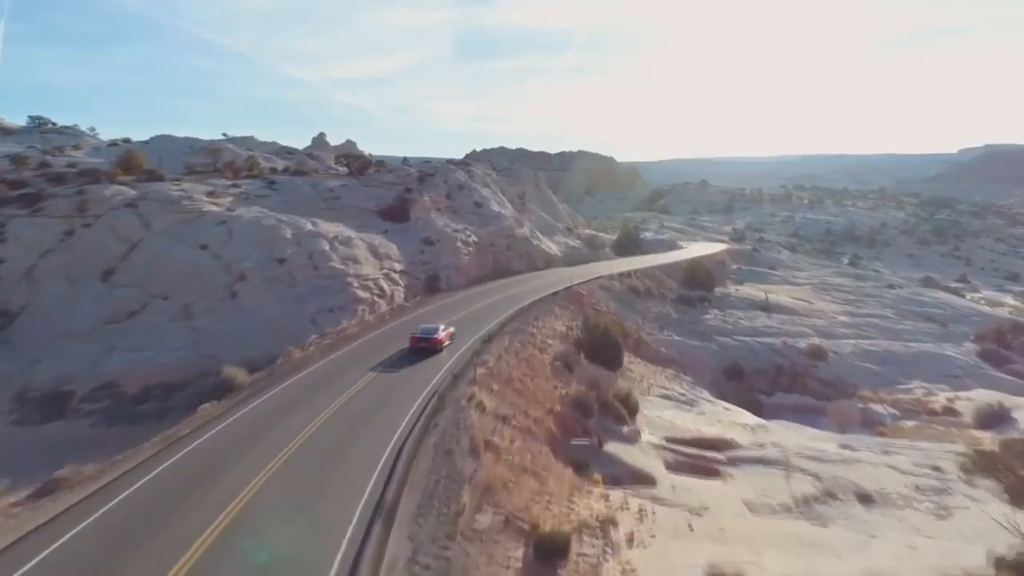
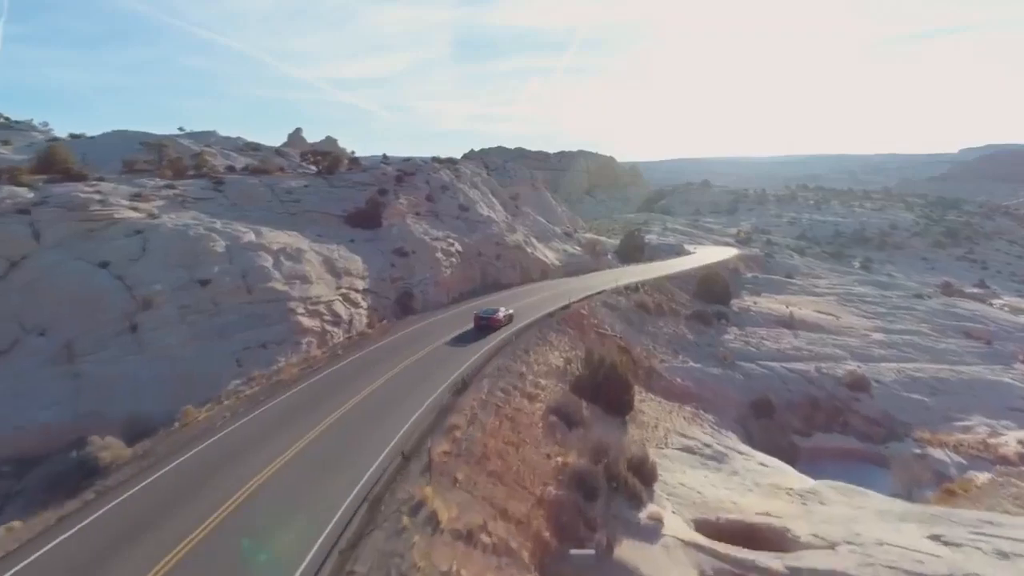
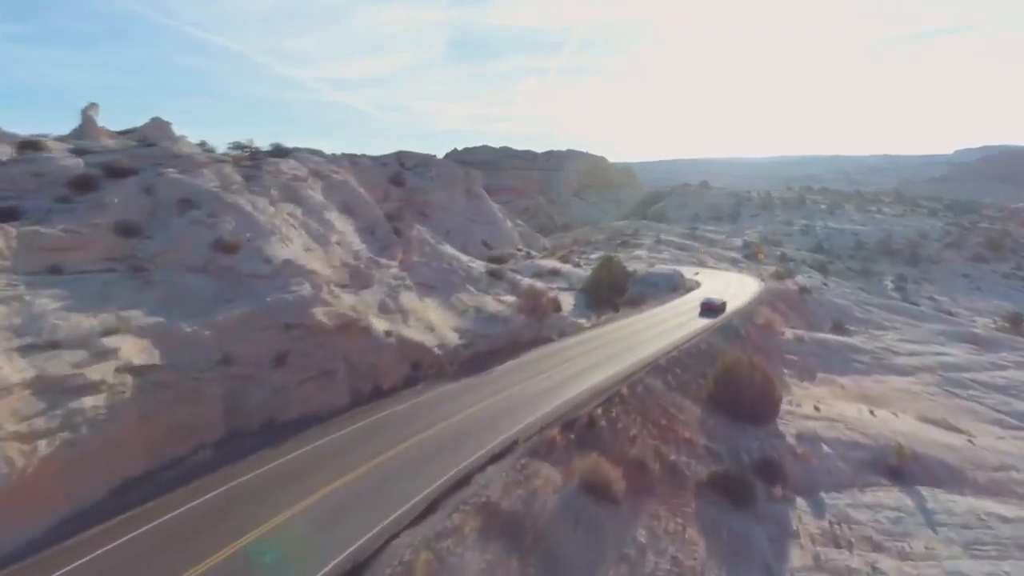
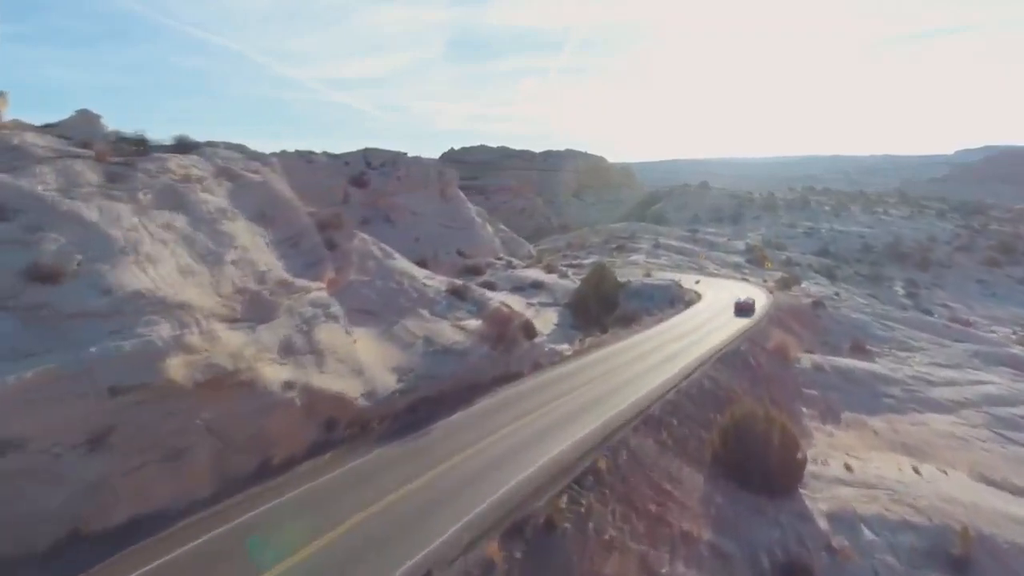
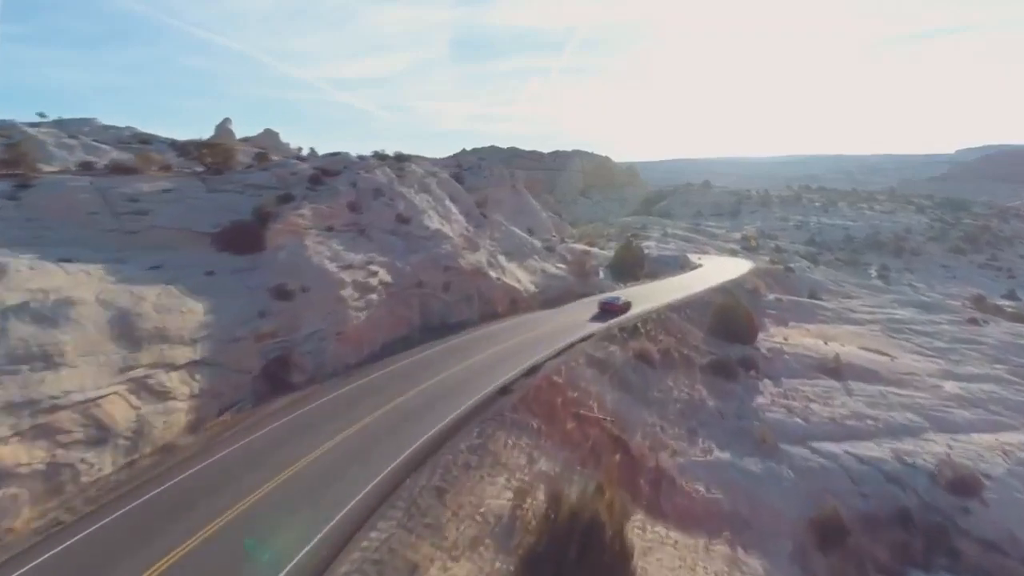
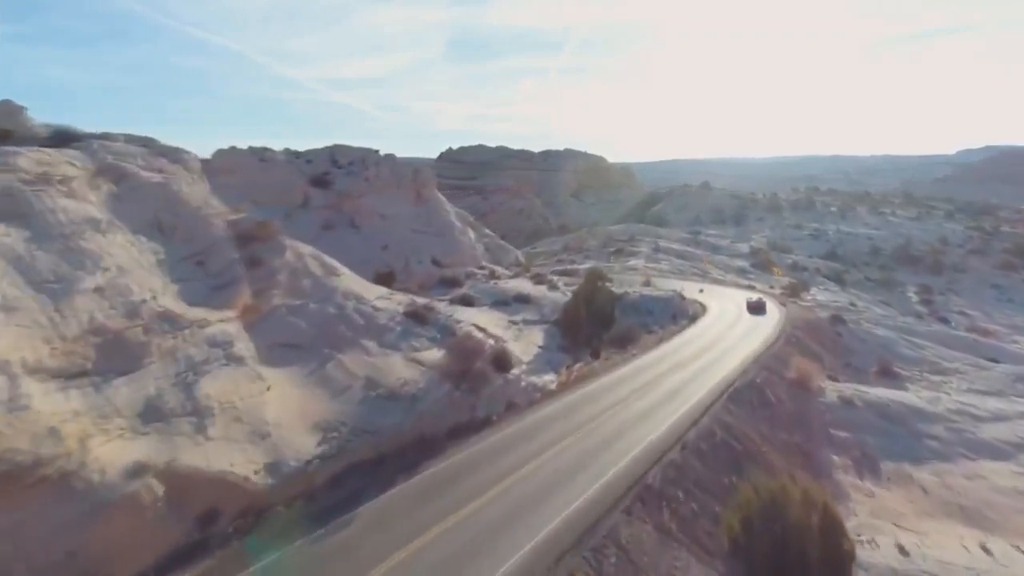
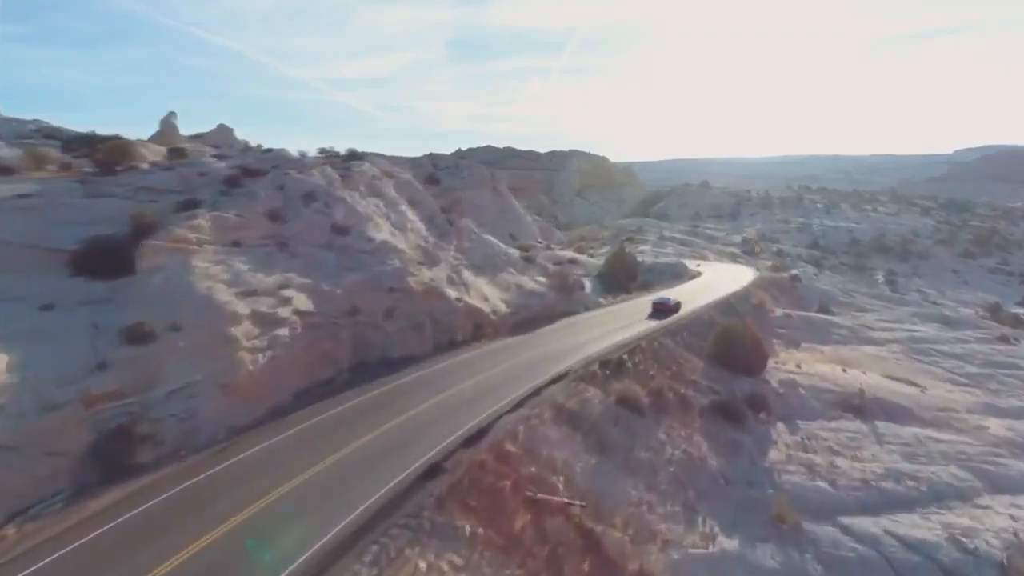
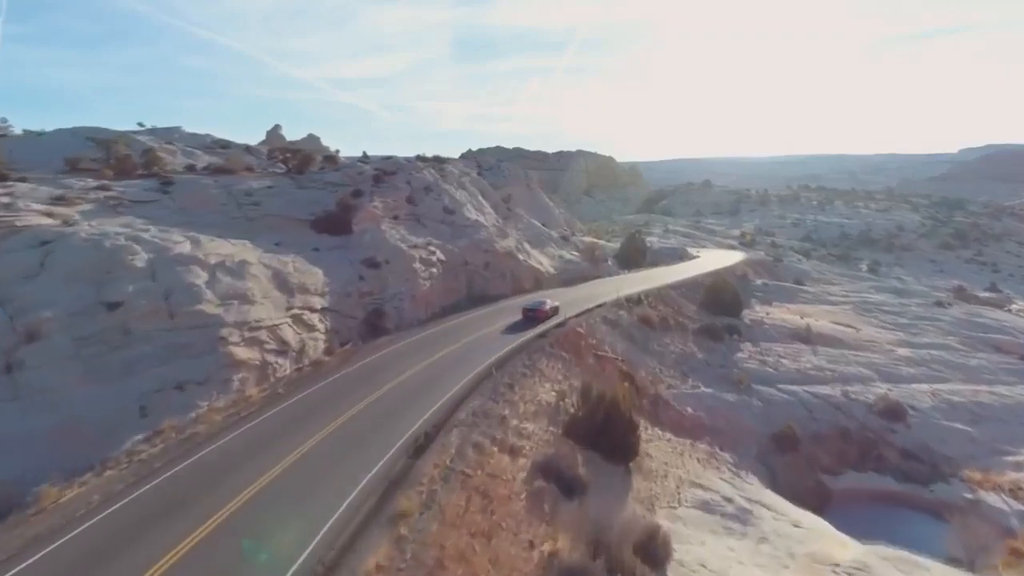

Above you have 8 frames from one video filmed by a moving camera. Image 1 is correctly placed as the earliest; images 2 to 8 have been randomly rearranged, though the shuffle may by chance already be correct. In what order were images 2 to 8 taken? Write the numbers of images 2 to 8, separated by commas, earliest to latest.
2, 8, 5, 7, 3, 4, 6
